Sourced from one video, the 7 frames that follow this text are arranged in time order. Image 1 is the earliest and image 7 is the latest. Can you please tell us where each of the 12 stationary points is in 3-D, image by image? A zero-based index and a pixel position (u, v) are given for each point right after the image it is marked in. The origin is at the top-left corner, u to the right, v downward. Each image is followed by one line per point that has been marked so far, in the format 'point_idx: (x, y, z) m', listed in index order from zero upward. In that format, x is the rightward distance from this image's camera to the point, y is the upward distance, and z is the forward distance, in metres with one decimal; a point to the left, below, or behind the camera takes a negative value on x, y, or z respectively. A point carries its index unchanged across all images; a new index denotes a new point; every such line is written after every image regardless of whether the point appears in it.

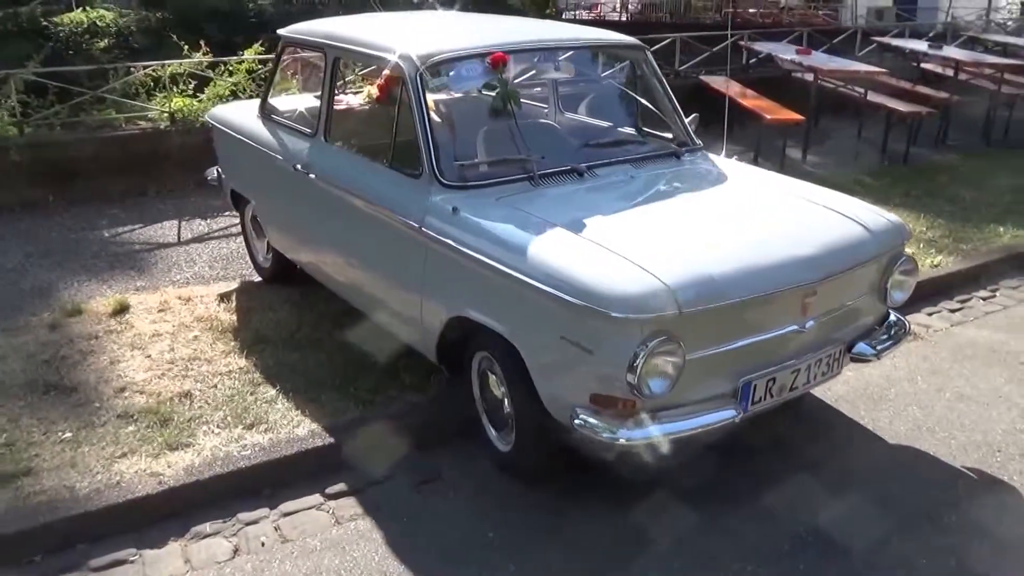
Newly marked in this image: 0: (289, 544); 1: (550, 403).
0: (-0.8, -0.9, +3.2) m
1: (+0.1, -0.4, +3.3) m
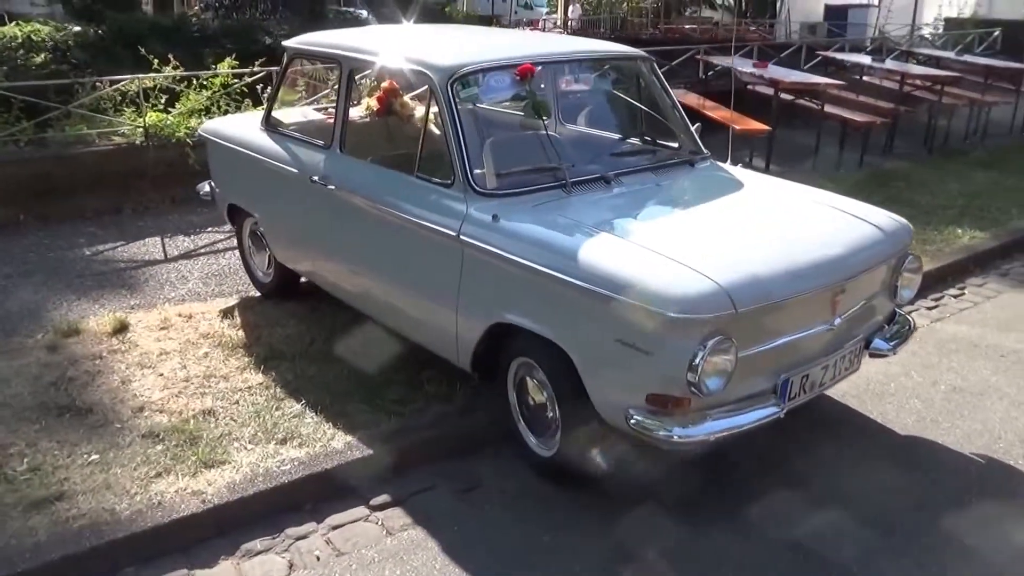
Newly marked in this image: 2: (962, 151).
0: (-0.6, -1.0, +3.2) m
1: (+0.3, -0.5, +3.3) m
2: (+5.5, +1.7, +10.8) m
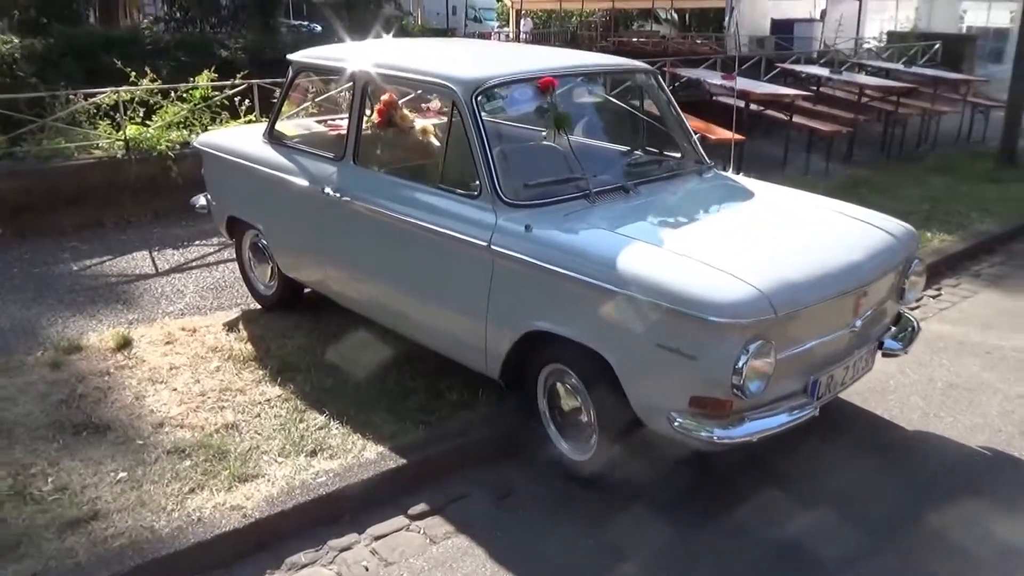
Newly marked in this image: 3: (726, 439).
0: (-0.4, -1.0, +3.2) m
1: (+0.5, -0.5, +3.4) m
2: (+5.1, +1.6, +11.2) m
3: (+0.8, -0.5, +3.2) m
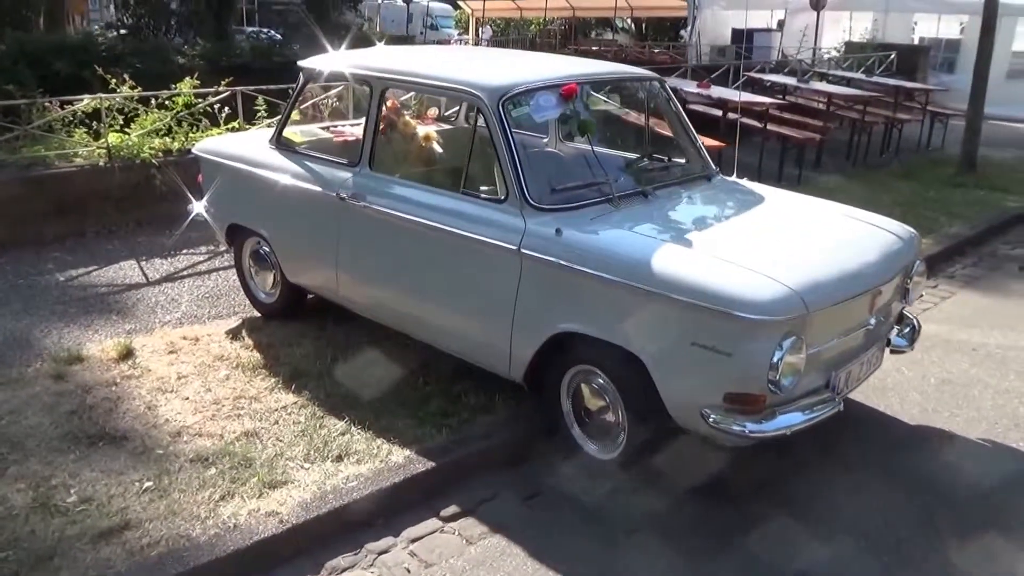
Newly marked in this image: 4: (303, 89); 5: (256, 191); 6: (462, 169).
0: (-0.3, -1.0, +3.2) m
1: (+0.6, -0.5, +3.5) m
2: (+4.8, +1.6, +11.5) m
3: (+0.9, -0.5, +3.3) m
4: (-1.3, +1.2, +5.2) m
5: (-1.5, +0.6, +5.2) m
6: (-0.3, +0.6, +4.2) m
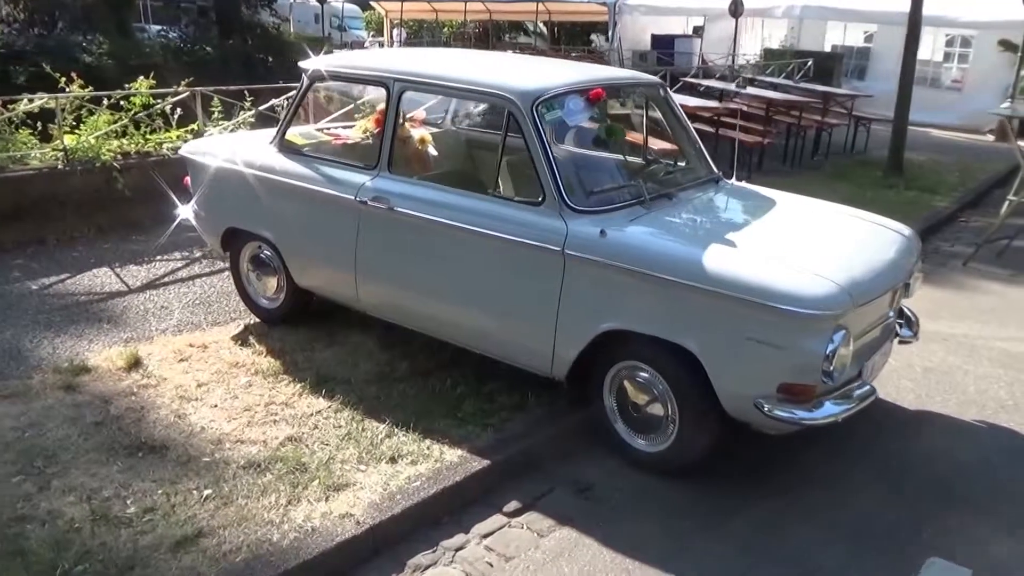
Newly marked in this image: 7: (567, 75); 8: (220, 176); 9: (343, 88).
0: (0.0, -1.0, +3.3) m
1: (+0.9, -0.5, +3.6) m
2: (+4.1, +1.6, +12.1) m
3: (+1.2, -0.5, +3.5) m
4: (-1.2, +1.2, +5.1) m
5: (-1.5, +0.5, +5.1) m
6: (-0.1, +0.6, +4.3) m
7: (+0.3, +1.1, +4.5) m
8: (-1.8, +0.7, +5.4) m
9: (-0.9, +1.1, +5.0) m
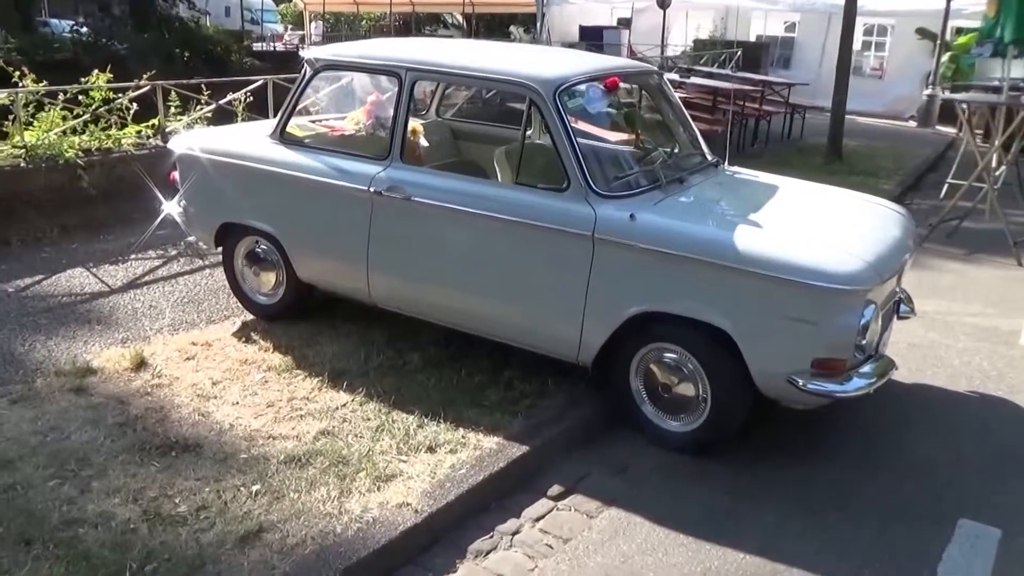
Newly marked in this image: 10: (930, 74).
0: (+0.2, -1.0, +3.3) m
1: (+1.0, -0.4, +3.8) m
2: (+3.5, +1.9, +12.5) m
3: (+1.3, -0.4, +3.6) m
4: (-1.2, +1.2, +5.1) m
5: (-1.4, +0.6, +5.1) m
6: (0.0, +0.6, +4.4) m
7: (+0.3, +1.1, +4.5) m
8: (-1.8, +0.7, +5.3) m
9: (-0.9, +1.1, +4.9) m
10: (+8.4, +4.3, +17.8) m
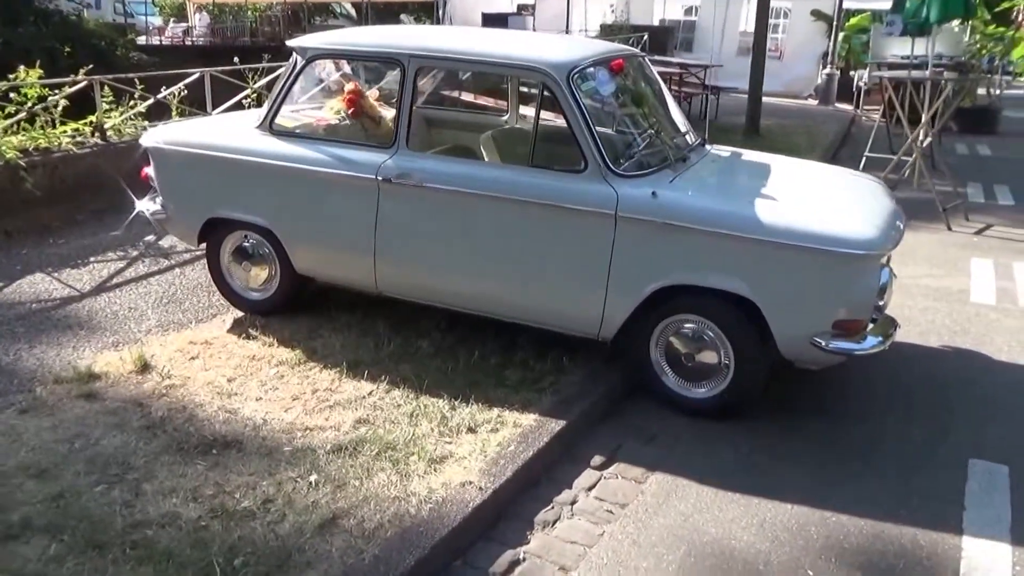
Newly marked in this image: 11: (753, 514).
0: (+0.4, -0.9, +3.5) m
1: (+1.2, -0.2, +4.0) m
2: (+2.5, +2.2, +12.9) m
3: (+1.5, -0.3, +3.9) m
4: (-1.3, +1.2, +5.0) m
5: (-1.5, +0.6, +5.0) m
6: (0.0, +0.7, +4.4) m
7: (+0.3, +1.2, +4.6) m
8: (-1.8, +0.7, +5.1) m
9: (-1.0, +1.2, +4.9) m
10: (+6.7, +4.9, +18.7) m
11: (+0.9, -0.9, +3.5) m
